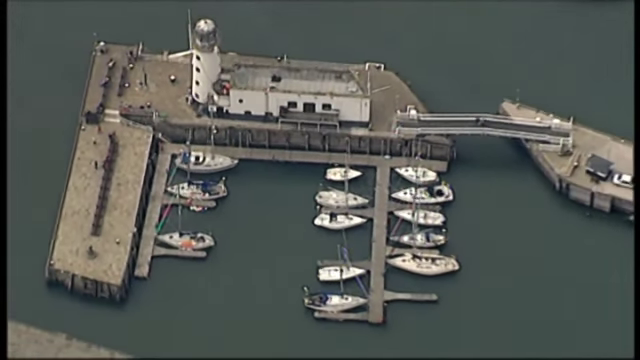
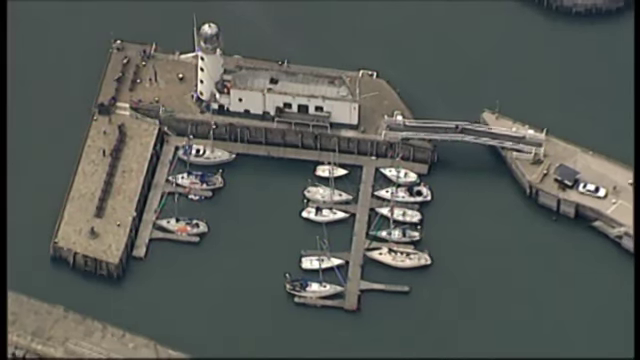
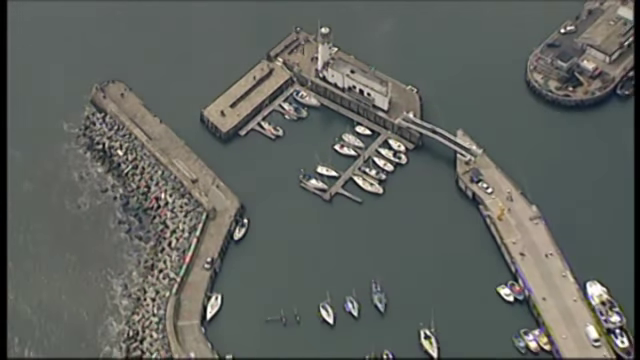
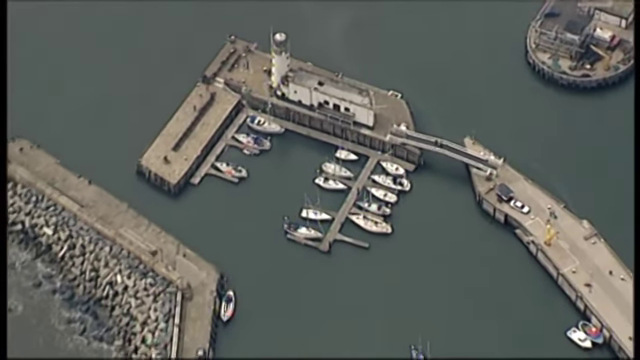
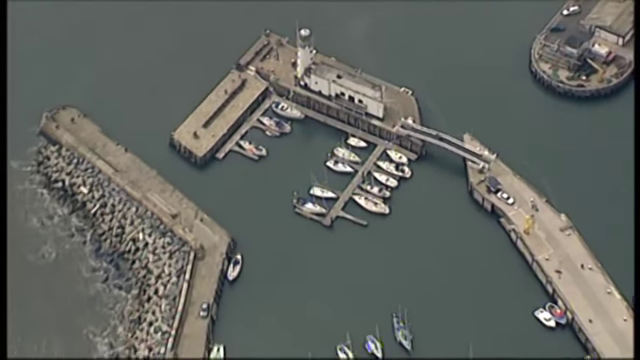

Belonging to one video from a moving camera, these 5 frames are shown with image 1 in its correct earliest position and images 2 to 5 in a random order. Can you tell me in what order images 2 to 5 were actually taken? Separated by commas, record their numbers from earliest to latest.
2, 4, 5, 3
